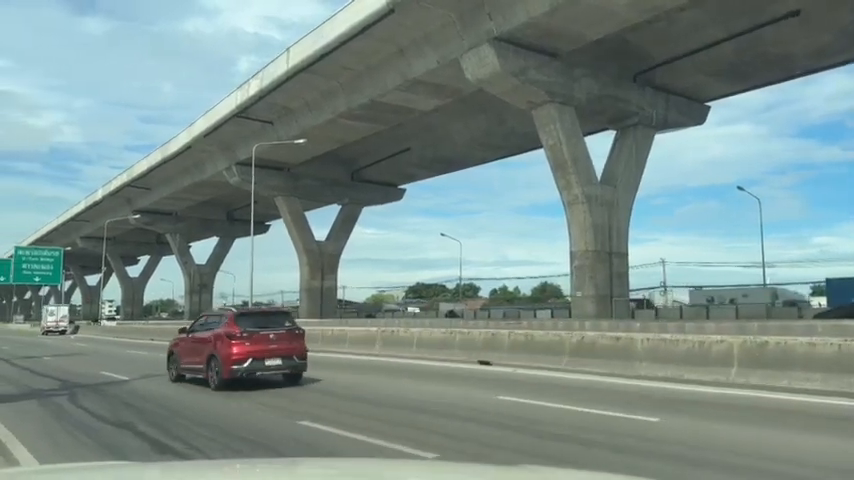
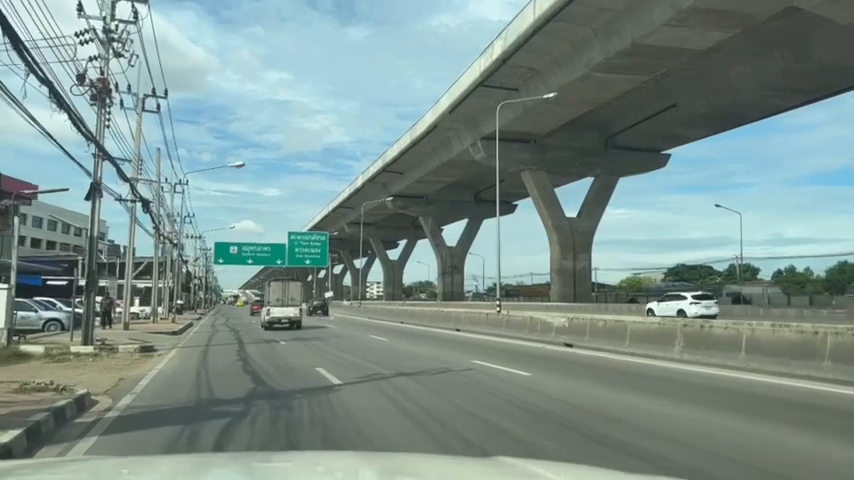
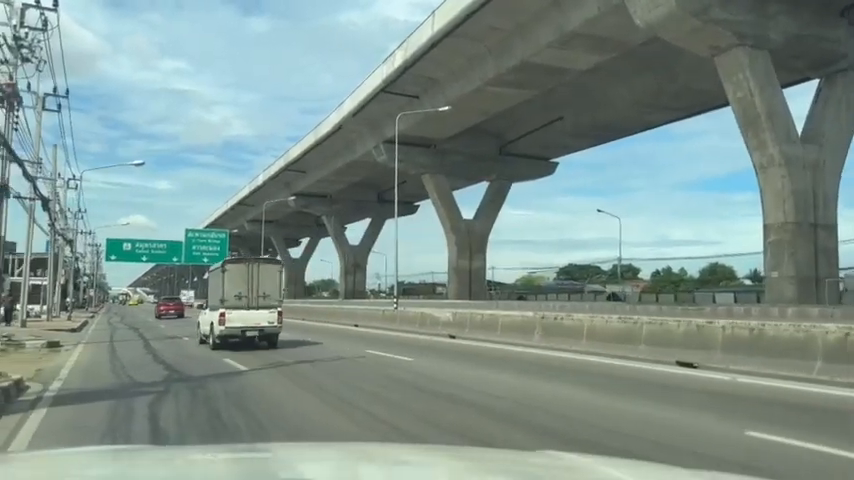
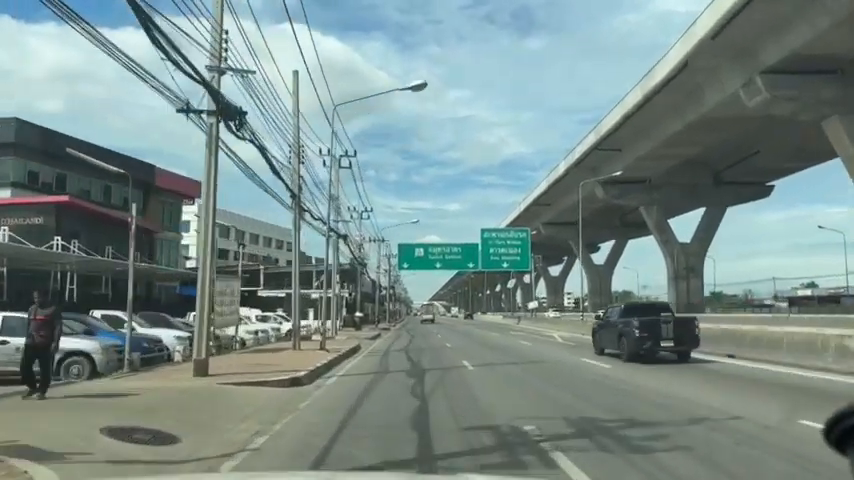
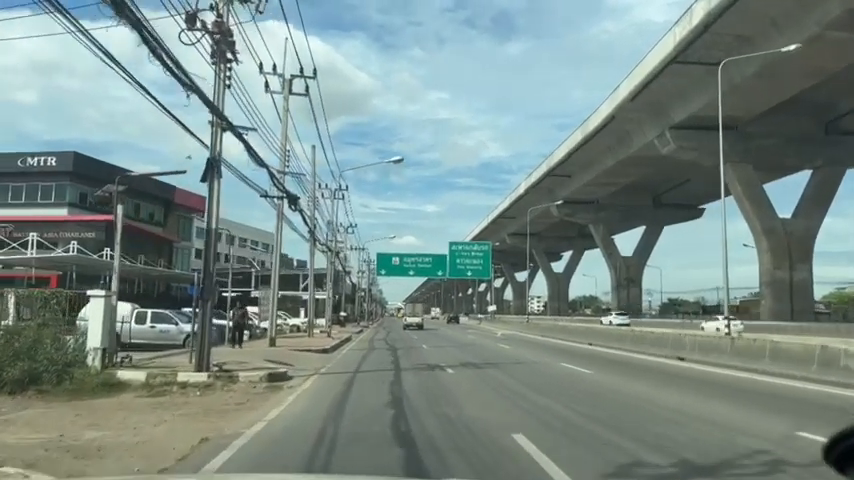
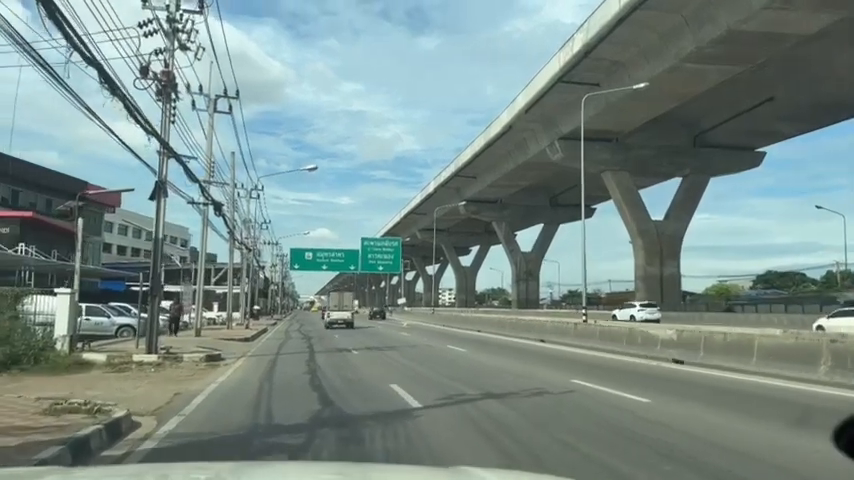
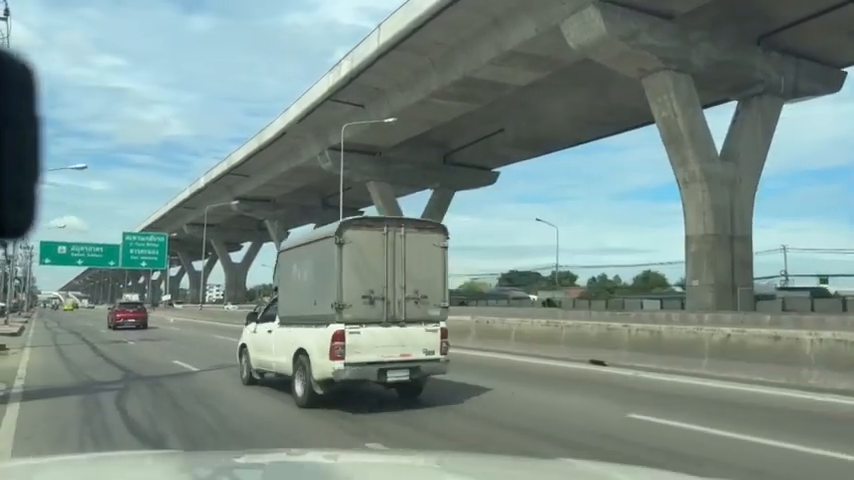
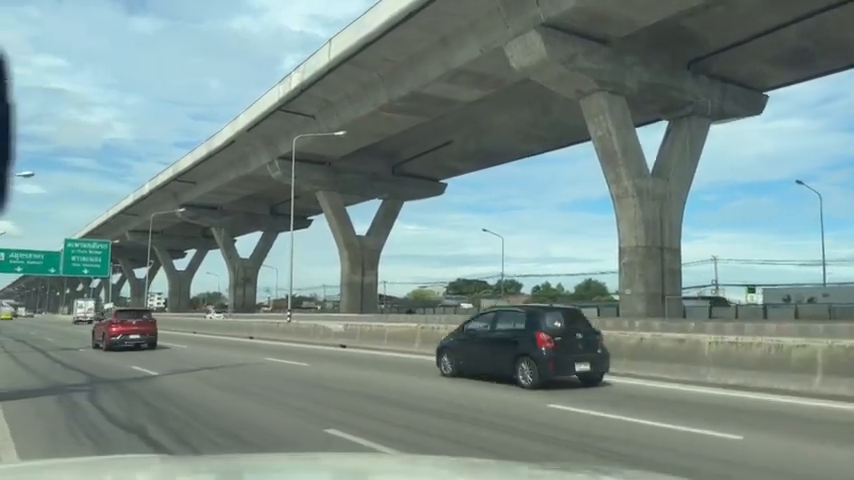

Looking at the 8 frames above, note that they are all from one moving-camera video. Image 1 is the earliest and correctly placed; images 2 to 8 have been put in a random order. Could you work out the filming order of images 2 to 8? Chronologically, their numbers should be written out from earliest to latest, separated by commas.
8, 7, 3, 2, 6, 5, 4
